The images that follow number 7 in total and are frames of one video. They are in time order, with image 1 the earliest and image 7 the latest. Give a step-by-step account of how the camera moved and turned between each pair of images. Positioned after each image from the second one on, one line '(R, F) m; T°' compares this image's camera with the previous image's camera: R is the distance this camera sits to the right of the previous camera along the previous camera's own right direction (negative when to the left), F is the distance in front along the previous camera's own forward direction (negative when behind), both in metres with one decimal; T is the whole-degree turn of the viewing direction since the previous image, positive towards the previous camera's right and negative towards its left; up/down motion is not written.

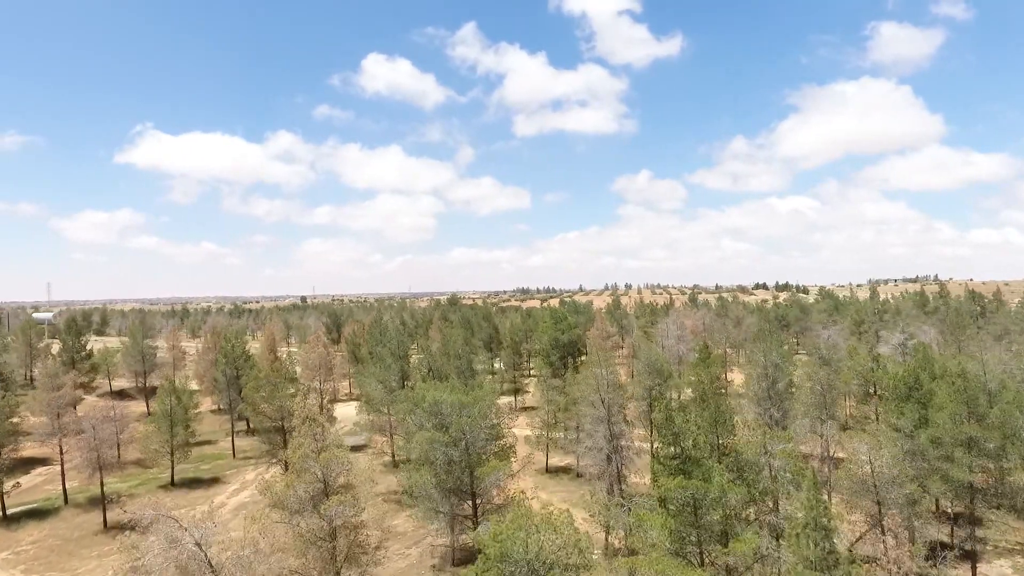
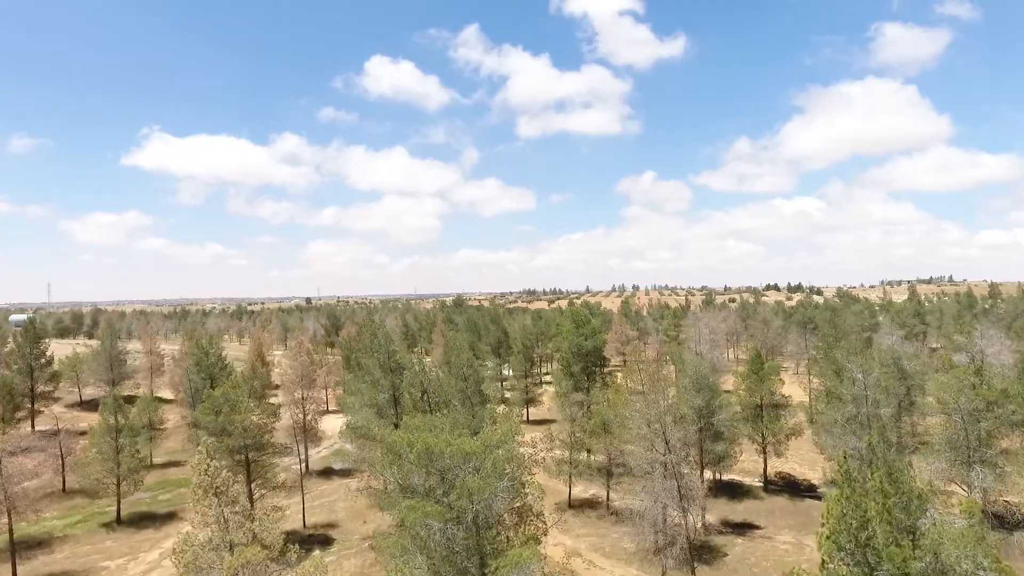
(-0.8, +7.3) m; 0°
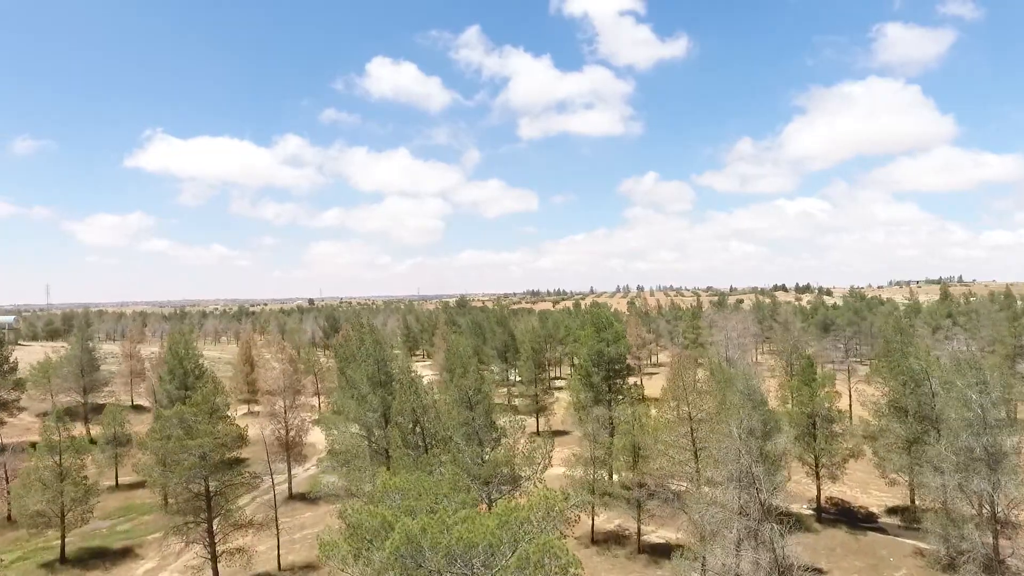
(-0.6, +5.3) m; 0°
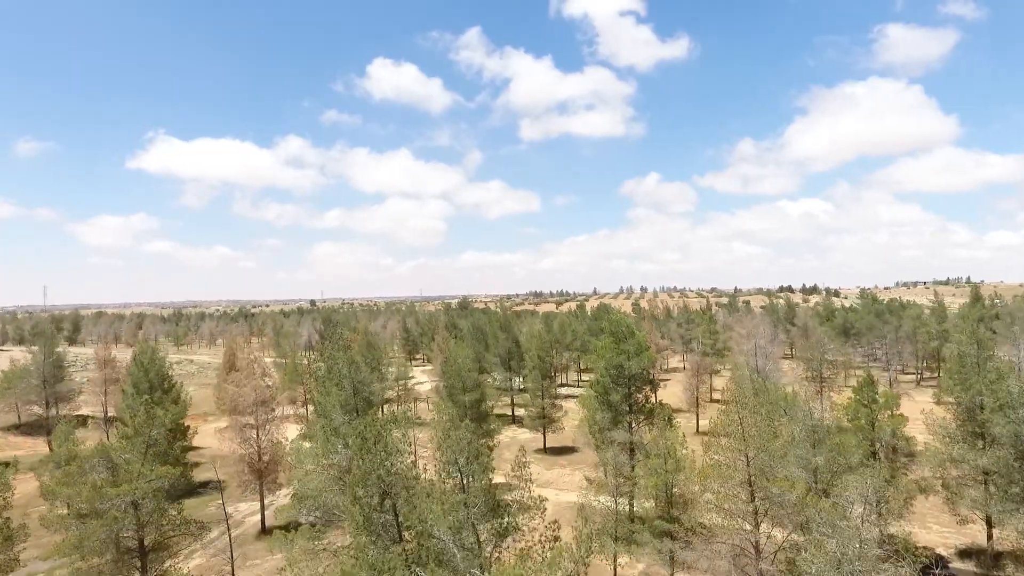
(-0.3, +5.0) m; 0°
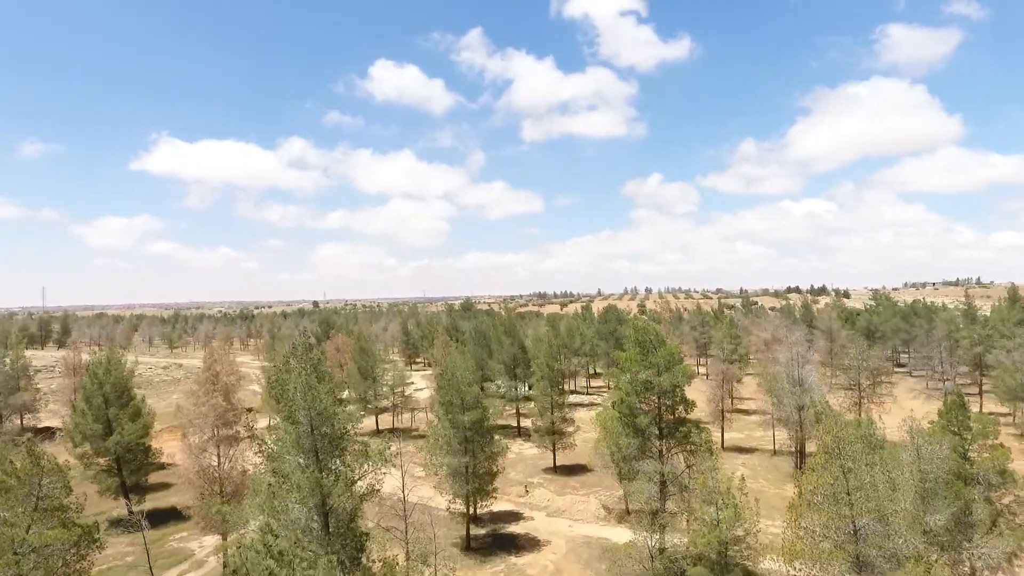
(-0.3, +5.1) m; 0°
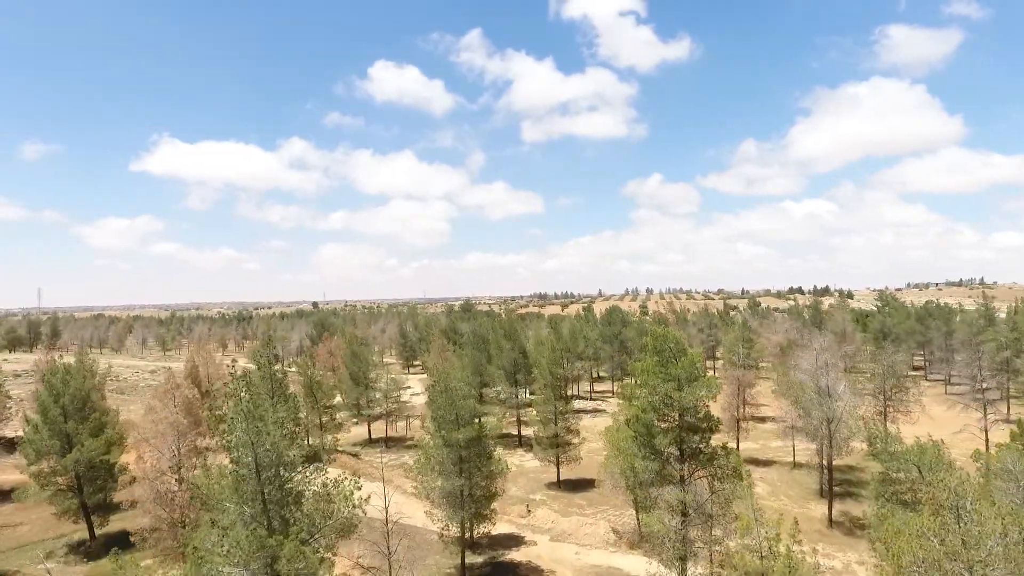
(0.0, +3.3) m; 0°
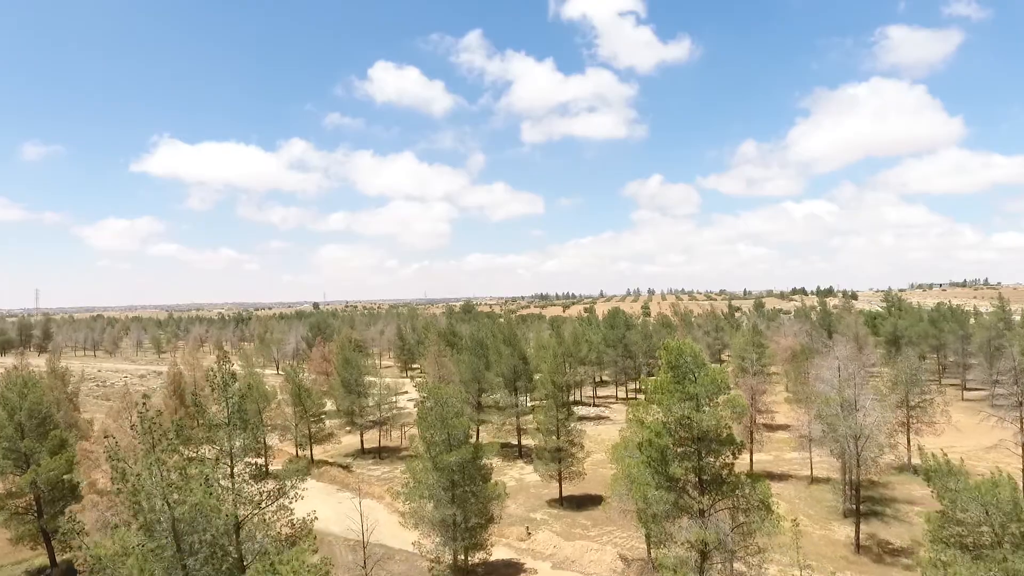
(+0.1, +2.7) m; 0°
